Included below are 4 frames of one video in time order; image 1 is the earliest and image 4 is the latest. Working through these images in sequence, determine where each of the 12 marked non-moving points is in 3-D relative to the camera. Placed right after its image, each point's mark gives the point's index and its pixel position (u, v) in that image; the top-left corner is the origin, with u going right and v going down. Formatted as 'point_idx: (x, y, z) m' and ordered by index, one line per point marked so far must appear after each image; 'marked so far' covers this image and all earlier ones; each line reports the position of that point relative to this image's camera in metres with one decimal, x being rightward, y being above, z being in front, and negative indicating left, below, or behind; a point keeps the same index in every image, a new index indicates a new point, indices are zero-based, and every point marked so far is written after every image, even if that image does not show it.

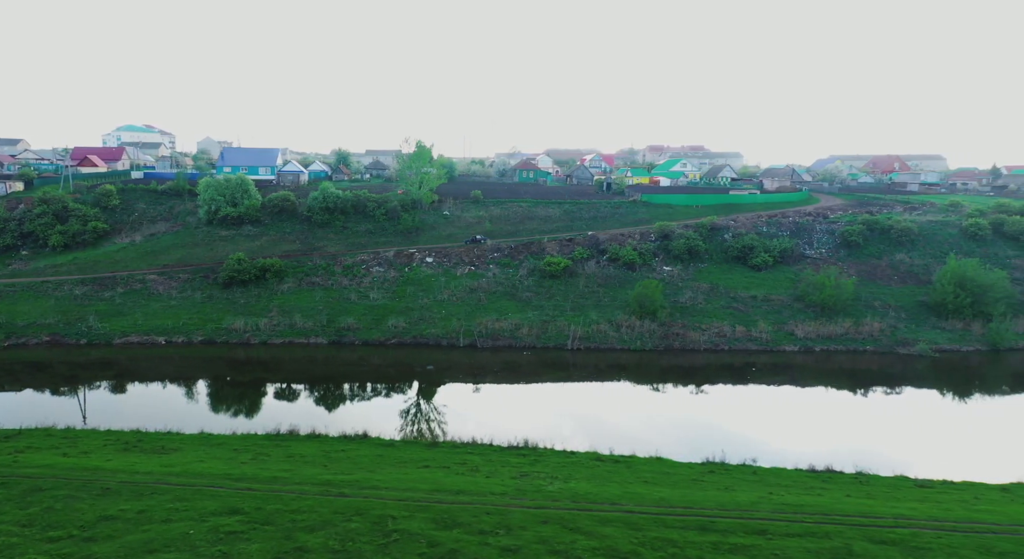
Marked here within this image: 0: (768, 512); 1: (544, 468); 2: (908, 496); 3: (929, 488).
0: (+5.8, -5.1, +14.4) m
1: (+0.9, -5.2, +18.0) m
2: (+9.8, -5.4, +16.1) m
3: (+10.9, -5.4, +16.9) m
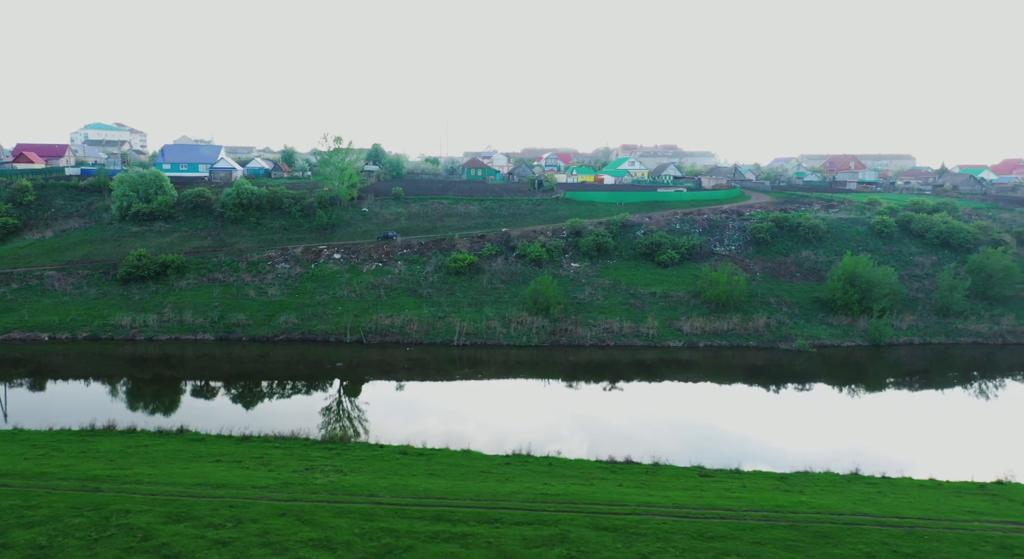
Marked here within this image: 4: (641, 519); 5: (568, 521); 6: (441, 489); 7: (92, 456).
0: (+0.2, -4.9, +14.4) m
1: (-4.8, -5.0, +18.0) m
2: (+4.2, -5.1, +16.2) m
3: (+5.2, -5.2, +17.0) m
4: (+2.7, -5.0, +13.6) m
5: (+1.1, -5.0, +13.4) m
6: (-1.7, -4.9, +15.3) m
7: (-11.4, -4.9, +17.8) m
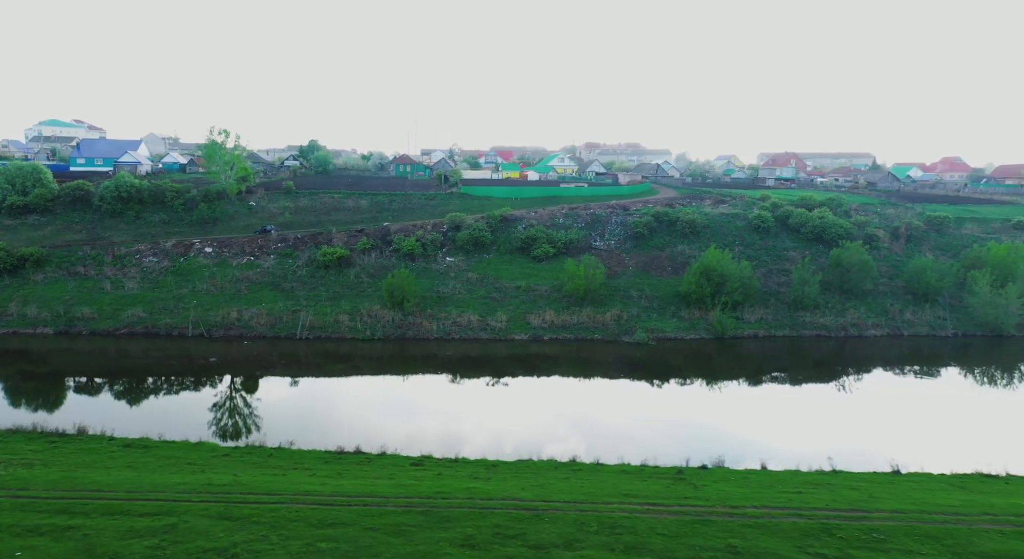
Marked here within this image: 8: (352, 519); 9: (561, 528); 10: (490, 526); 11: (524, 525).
0: (-7.5, -4.6, +14.1) m
1: (-12.5, -4.7, +17.6) m
2: (-3.5, -4.8, +16.1) m
3: (-2.5, -4.9, +16.9) m
4: (-4.9, -4.7, +13.5) m
5: (-6.5, -4.7, +13.2) m
6: (-9.4, -4.6, +15.0) m
7: (-19.1, -4.6, +17.3) m
8: (-3.2, -4.8, +12.9) m
9: (+1.0, -4.9, +12.7) m
10: (-0.4, -4.8, +12.7) m
11: (+0.2, -4.9, +12.8) m
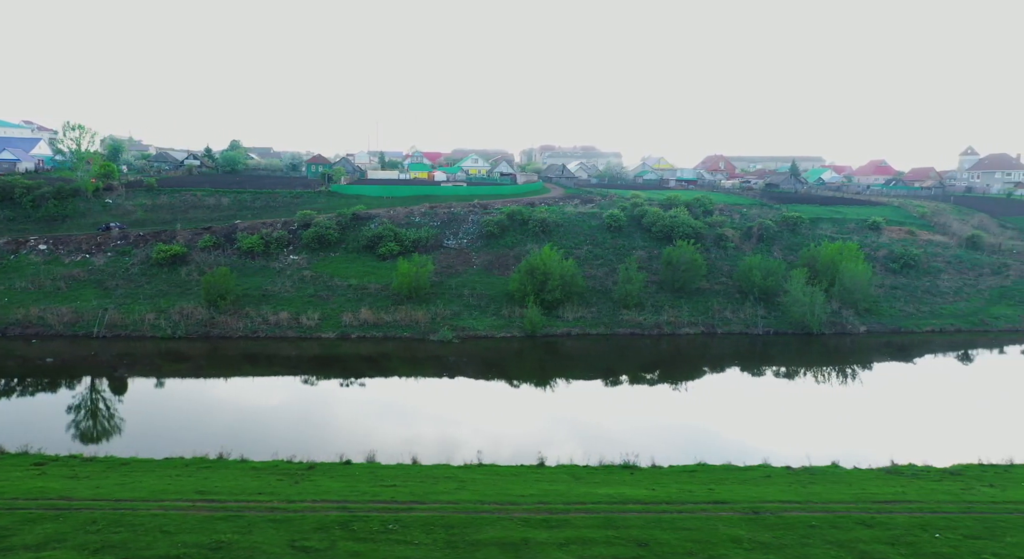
0: (-16.8, -4.4, +13.4) m
1: (-22.0, -4.5, +16.7) m
2: (-12.9, -4.6, +15.5) m
3: (-11.9, -4.7, +16.4) m
4: (-14.2, -4.5, +12.8) m
5: (-15.8, -4.5, +12.5) m
6: (-18.8, -4.4, +14.3) m
7: (-28.6, -4.3, +16.2) m
8: (-12.5, -4.5, +12.4) m
9: (-8.4, -4.7, +12.3) m
10: (-9.8, -4.6, +12.3) m
11: (-9.1, -4.6, +12.4) m
